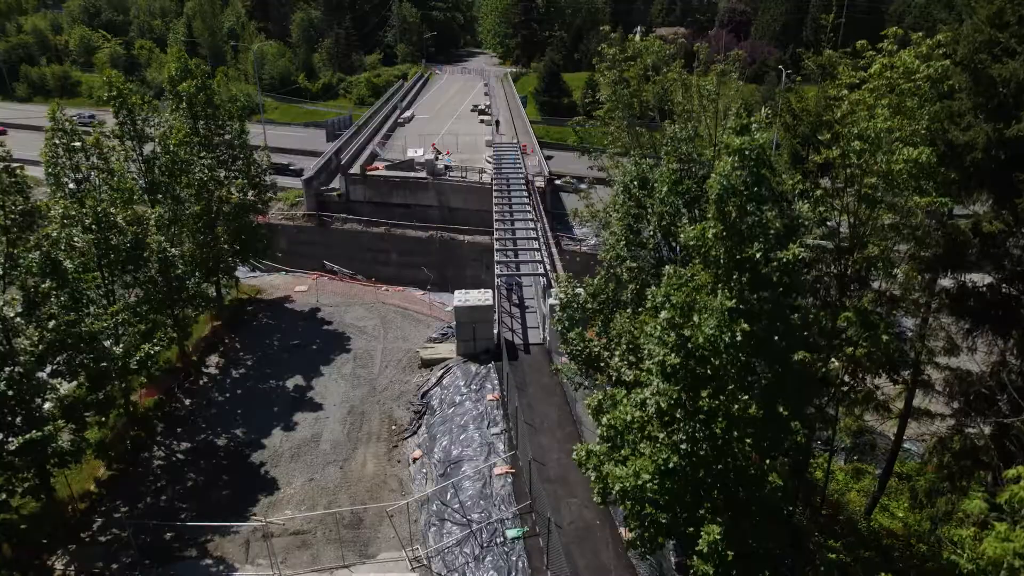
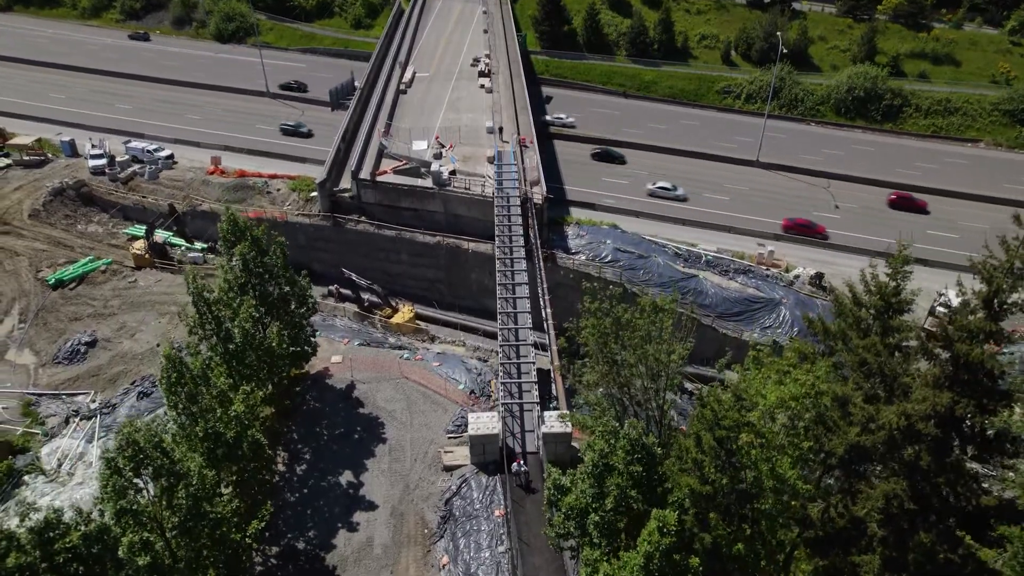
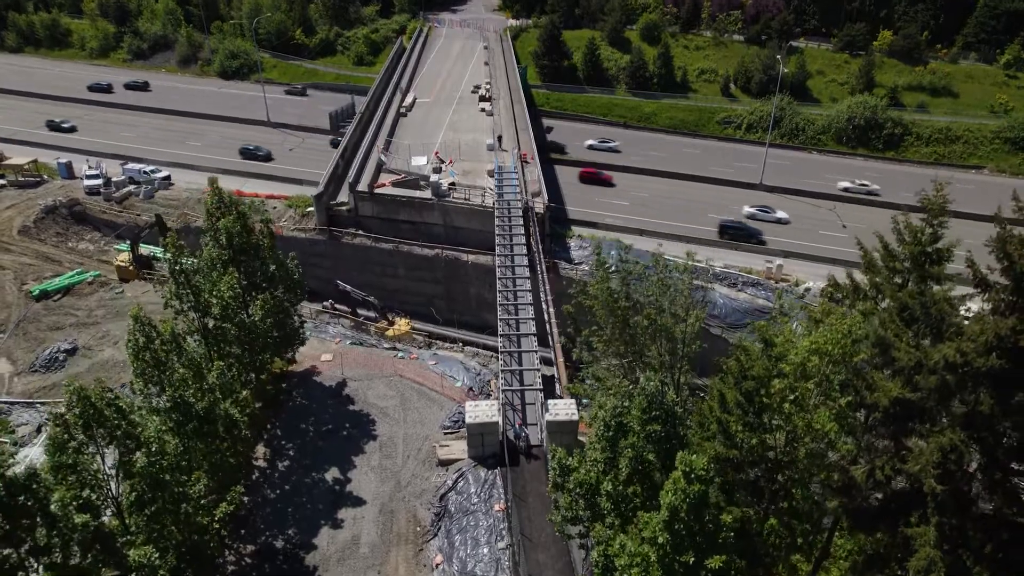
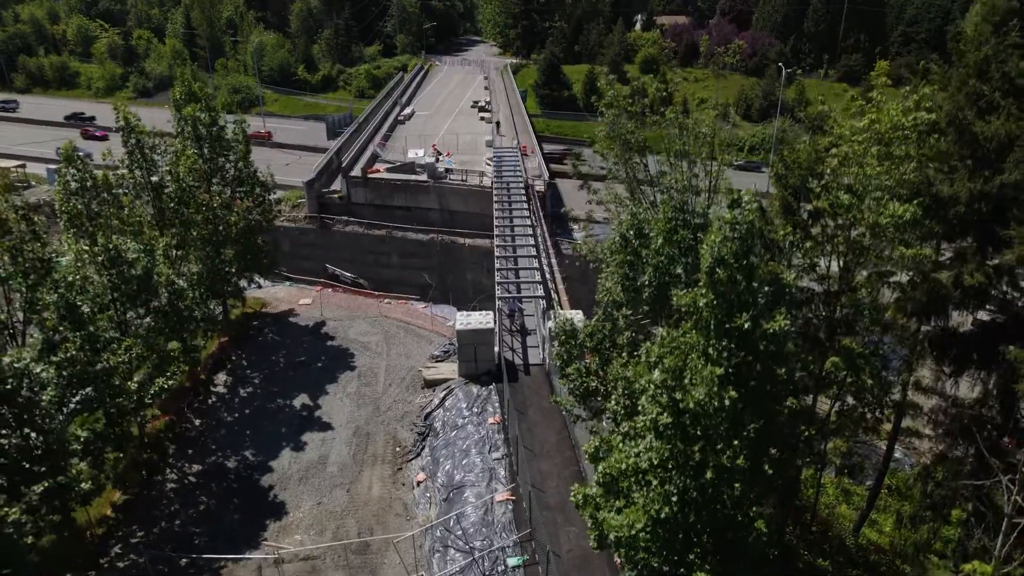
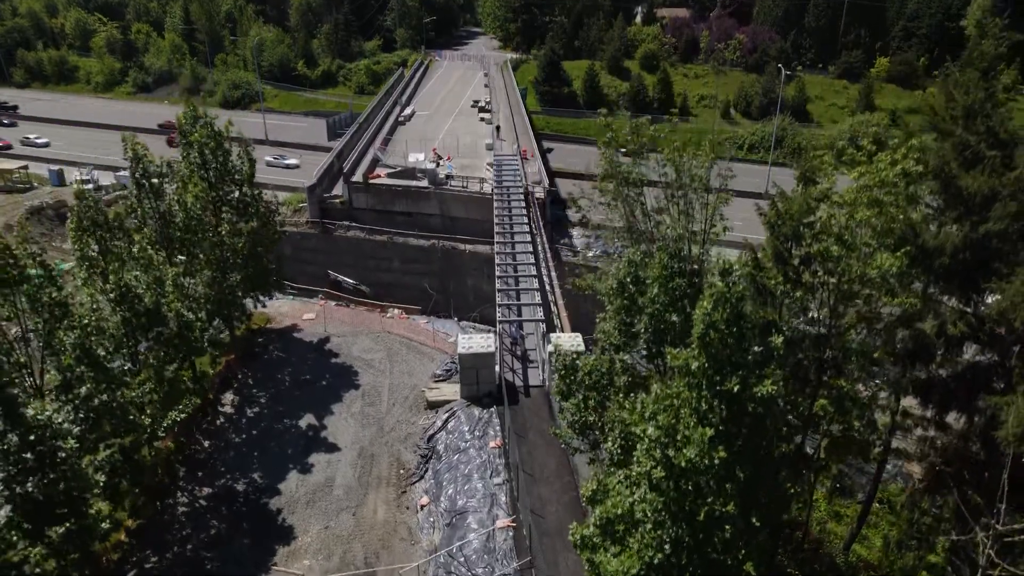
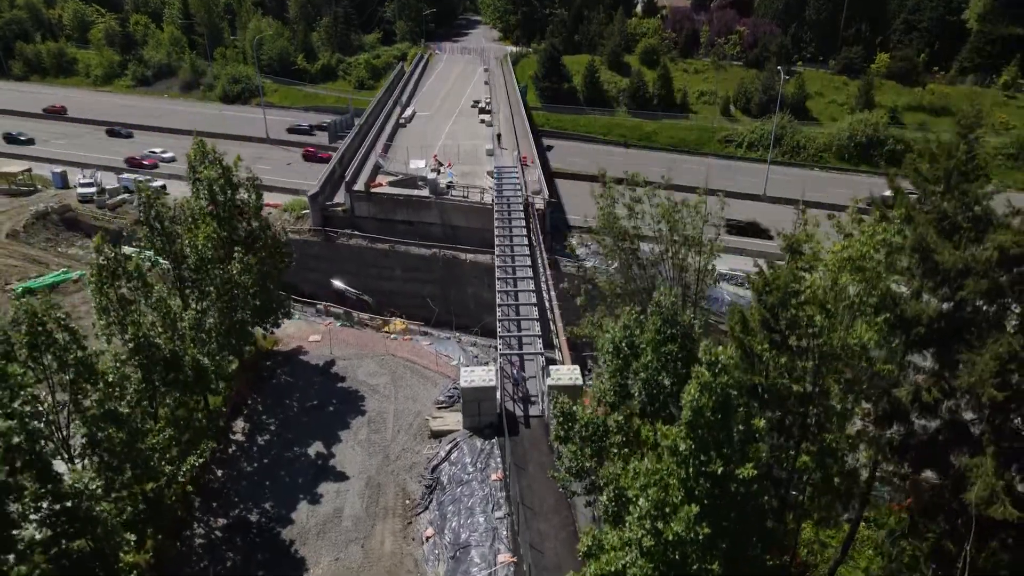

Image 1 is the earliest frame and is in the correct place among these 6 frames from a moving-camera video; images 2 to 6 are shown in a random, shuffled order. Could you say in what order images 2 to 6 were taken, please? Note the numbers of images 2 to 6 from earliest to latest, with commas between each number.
4, 5, 6, 3, 2
